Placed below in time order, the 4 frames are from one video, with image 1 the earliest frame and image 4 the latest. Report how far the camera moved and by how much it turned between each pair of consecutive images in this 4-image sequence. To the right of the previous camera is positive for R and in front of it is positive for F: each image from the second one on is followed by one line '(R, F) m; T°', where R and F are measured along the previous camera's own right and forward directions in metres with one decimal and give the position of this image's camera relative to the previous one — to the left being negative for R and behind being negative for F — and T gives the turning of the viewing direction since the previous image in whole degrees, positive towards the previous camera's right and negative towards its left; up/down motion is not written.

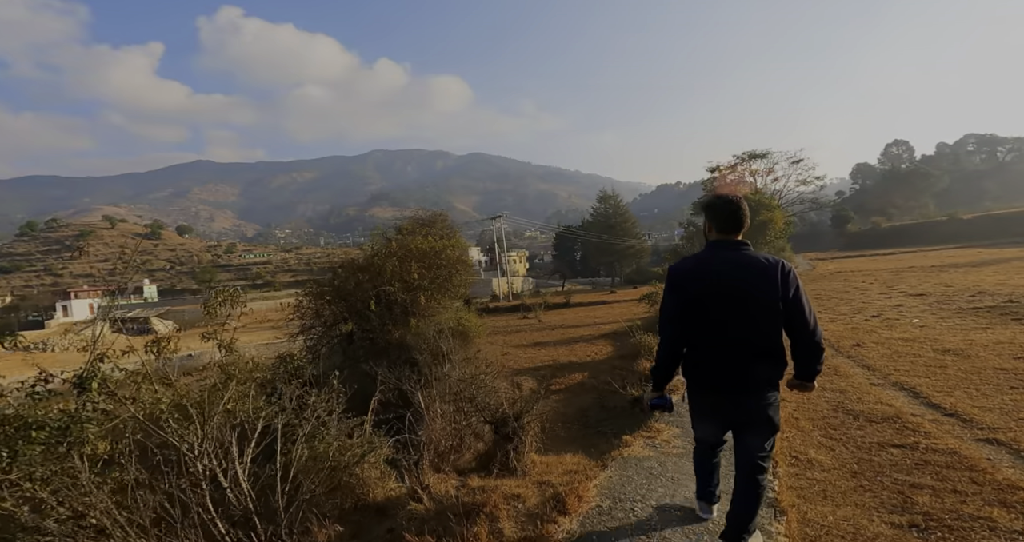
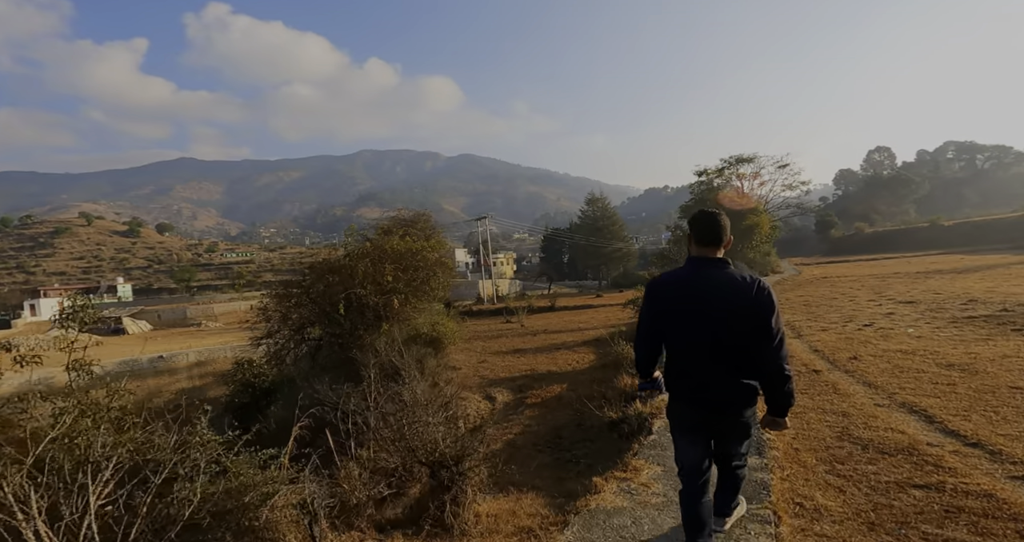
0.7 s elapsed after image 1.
(+0.2, +0.6) m; +1°
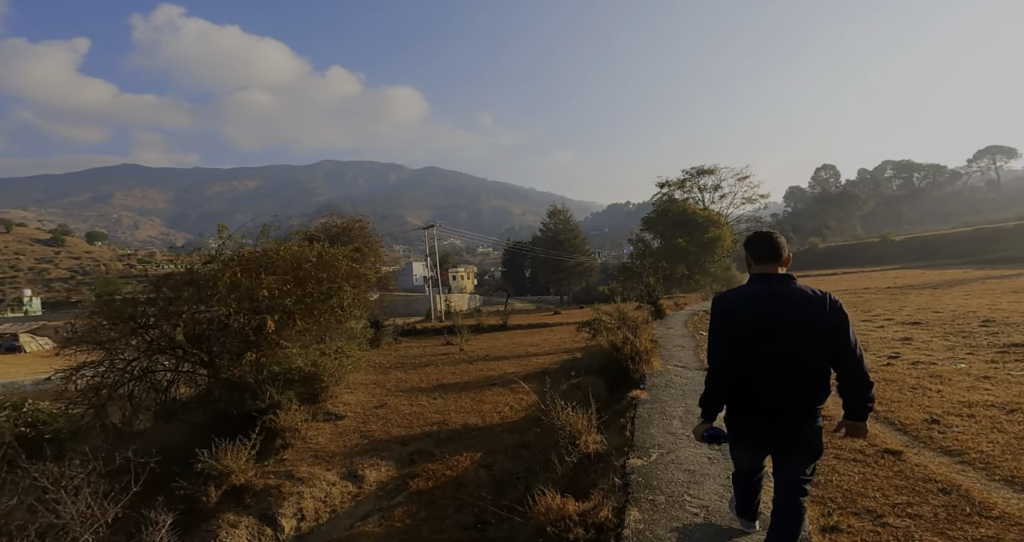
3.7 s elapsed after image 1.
(+0.9, +3.0) m; +4°
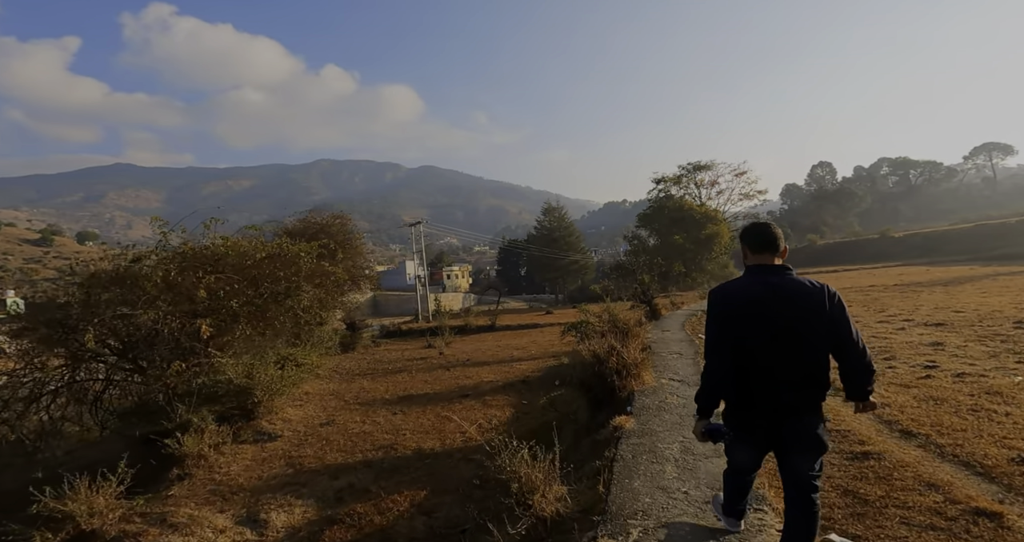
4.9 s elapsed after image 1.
(+0.4, +1.2) m; 0°
